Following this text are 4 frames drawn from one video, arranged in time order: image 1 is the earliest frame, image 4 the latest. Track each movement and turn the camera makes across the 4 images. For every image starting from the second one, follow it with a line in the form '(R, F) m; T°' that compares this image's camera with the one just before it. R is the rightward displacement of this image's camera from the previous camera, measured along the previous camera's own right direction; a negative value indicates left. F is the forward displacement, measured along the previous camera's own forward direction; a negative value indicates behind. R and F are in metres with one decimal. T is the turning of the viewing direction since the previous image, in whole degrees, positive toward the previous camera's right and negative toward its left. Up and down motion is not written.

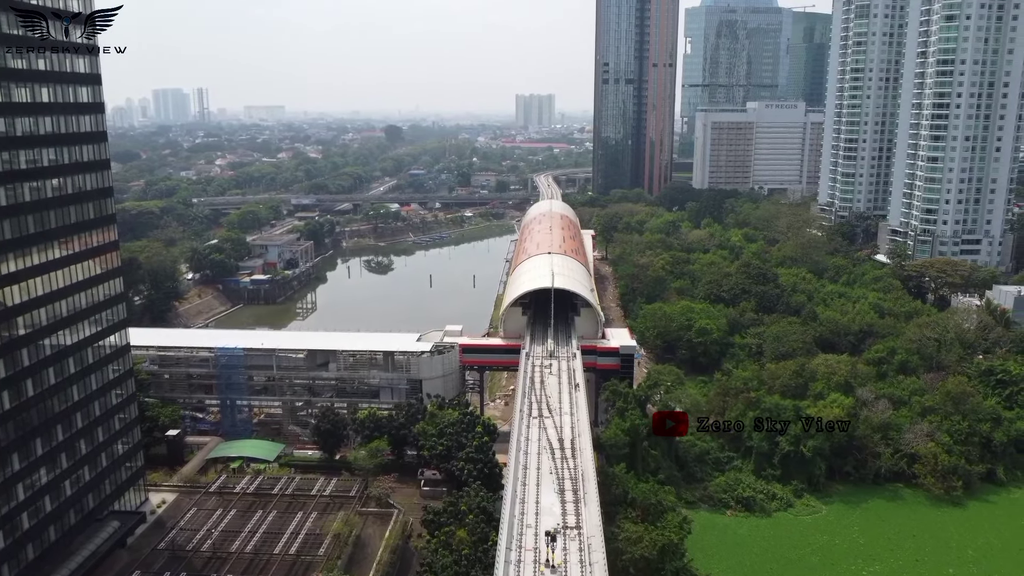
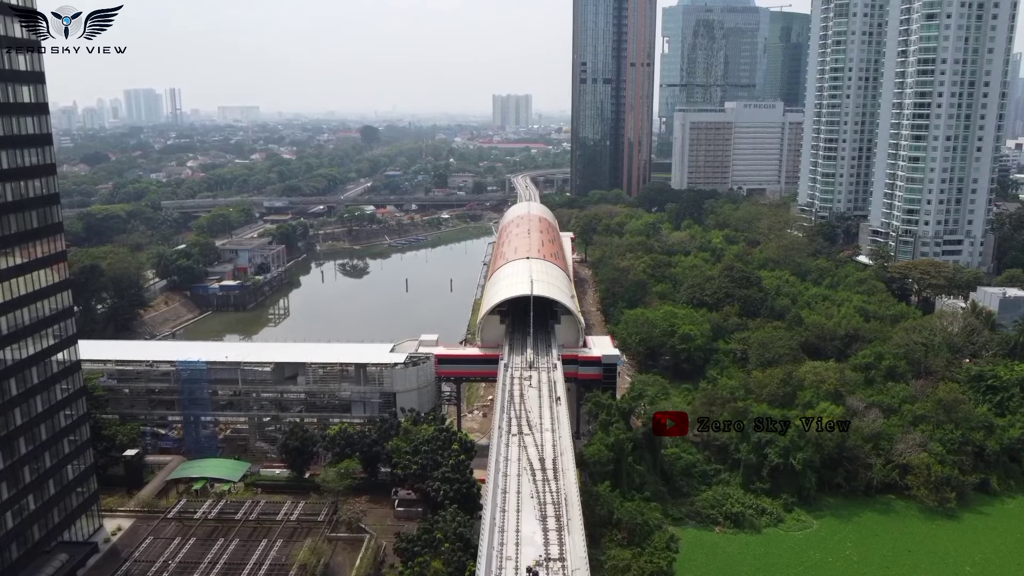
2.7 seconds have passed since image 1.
(0.0, +1.3) m; +2°
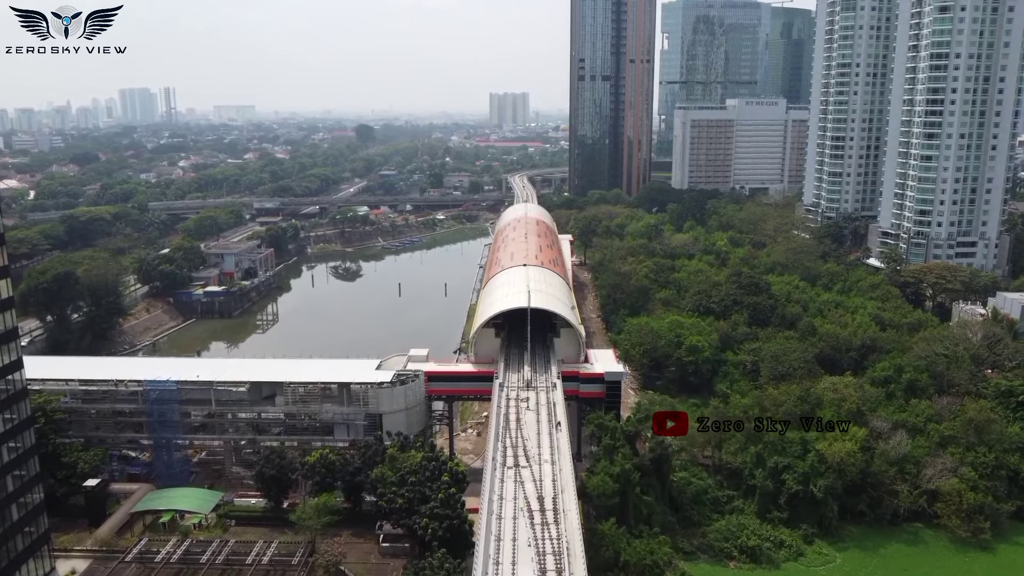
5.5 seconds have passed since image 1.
(+0.1, +2.3) m; 0°
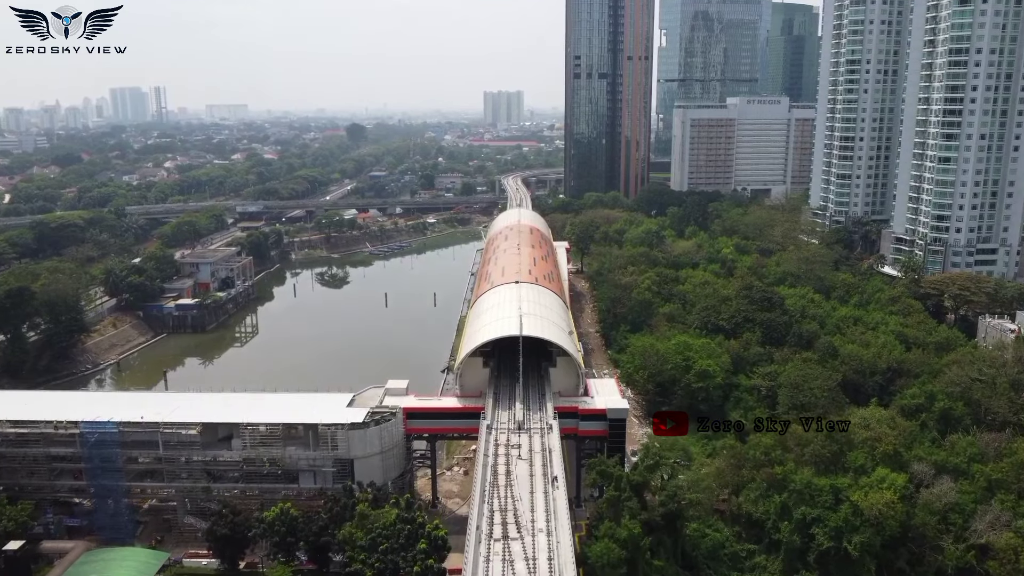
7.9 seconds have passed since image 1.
(+0.2, +3.4) m; 0°
